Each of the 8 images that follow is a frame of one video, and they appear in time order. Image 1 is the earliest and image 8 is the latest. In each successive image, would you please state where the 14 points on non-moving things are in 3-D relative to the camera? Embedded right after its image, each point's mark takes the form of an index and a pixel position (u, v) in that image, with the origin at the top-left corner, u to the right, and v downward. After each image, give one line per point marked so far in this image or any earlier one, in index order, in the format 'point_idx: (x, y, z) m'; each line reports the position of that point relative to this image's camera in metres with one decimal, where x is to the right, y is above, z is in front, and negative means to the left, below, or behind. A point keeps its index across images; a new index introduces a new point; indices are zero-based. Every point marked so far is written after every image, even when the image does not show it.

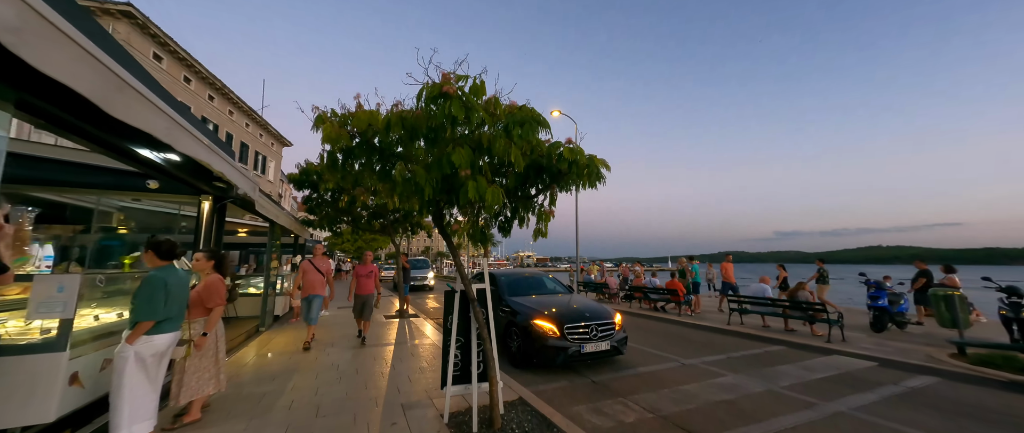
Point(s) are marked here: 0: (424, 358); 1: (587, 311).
0: (-1.7, -2.7, +6.2) m
1: (+1.4, -1.8, +6.1) m
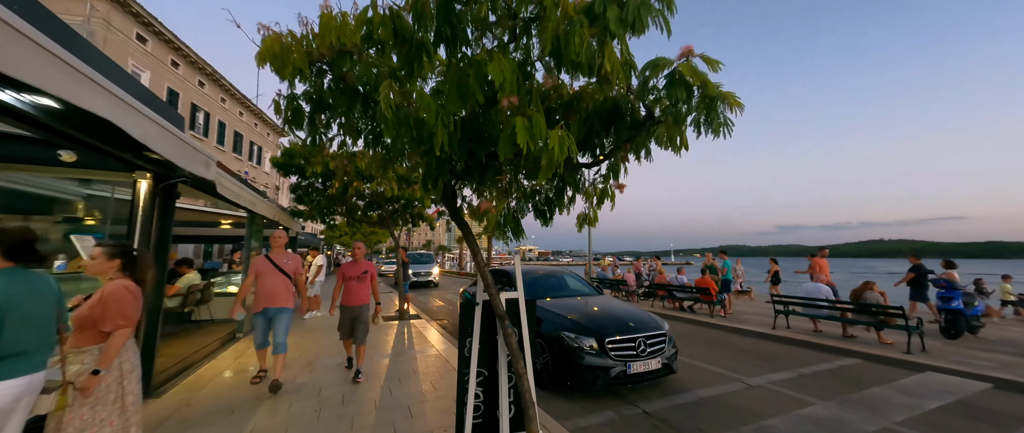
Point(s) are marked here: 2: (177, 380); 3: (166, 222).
0: (-1.3, -2.5, +5.0) m
1: (+1.8, -1.6, +4.9) m
2: (-4.9, -2.4, +4.8) m
3: (-4.6, -0.1, +4.3) m
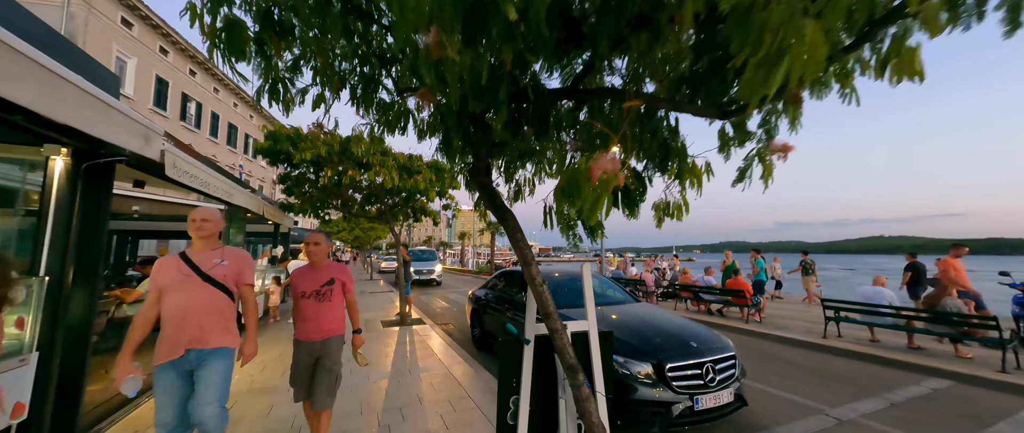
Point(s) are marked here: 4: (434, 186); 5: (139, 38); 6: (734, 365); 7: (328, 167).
0: (-0.9, -2.4, +4.1) m
1: (+2.2, -1.5, +3.9) m
2: (-4.5, -2.3, +3.8) m
3: (-4.2, 0.0, +3.3) m
4: (-2.0, +0.8, +8.5) m
5: (-22.3, +10.7, +19.5) m
6: (+2.6, -1.7, +3.8) m
7: (-4.3, +1.2, +7.6) m
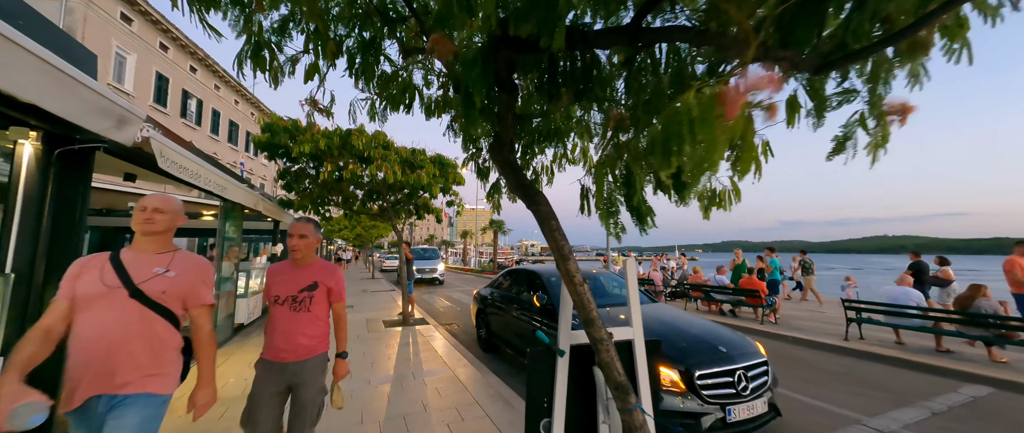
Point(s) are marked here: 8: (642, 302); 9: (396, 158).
0: (-0.8, -2.3, +3.8) m
1: (+2.3, -1.4, +3.6) m
2: (-4.4, -2.2, +3.5) m
3: (-4.1, +0.1, +3.0) m
4: (-1.9, +0.9, +8.2) m
5: (-22.1, +10.8, +19.3) m
6: (+2.7, -1.7, +3.5) m
7: (-4.1, +1.3, +7.3) m
8: (+2.2, -1.4, +5.5) m
9: (-2.7, +1.4, +7.5) m
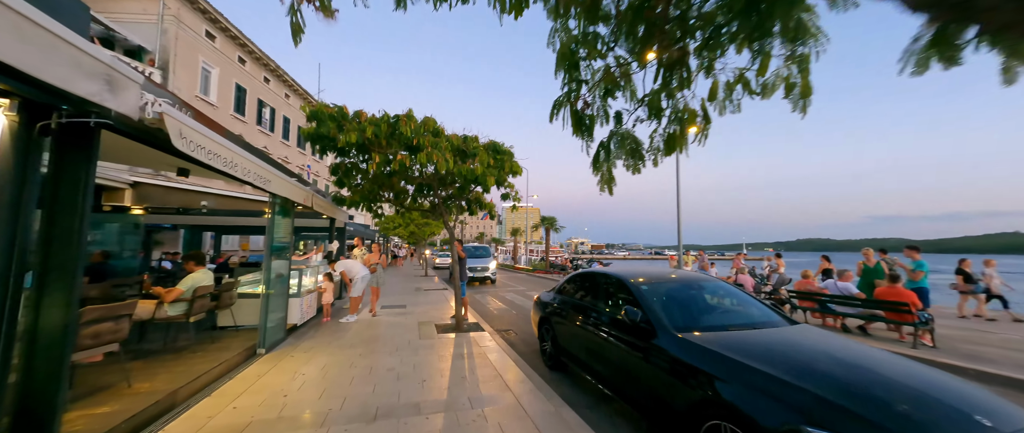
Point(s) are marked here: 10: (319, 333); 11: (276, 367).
0: (0.0, -2.2, +2.8) m
1: (+3.0, -1.3, +2.2) m
2: (-3.6, -2.1, +3.1) m
3: (-3.4, +0.2, +2.5) m
4: (-0.4, +1.0, +7.3) m
5: (-18.9, +10.8, +21.1) m
6: (+3.4, -1.5, +2.0) m
7: (-2.8, +1.3, +6.7) m
8: (+3.2, -1.3, +4.0) m
9: (-1.4, +1.5, +6.7) m
10: (-4.4, -2.6, +7.3) m
11: (-3.7, -2.4, +5.1) m
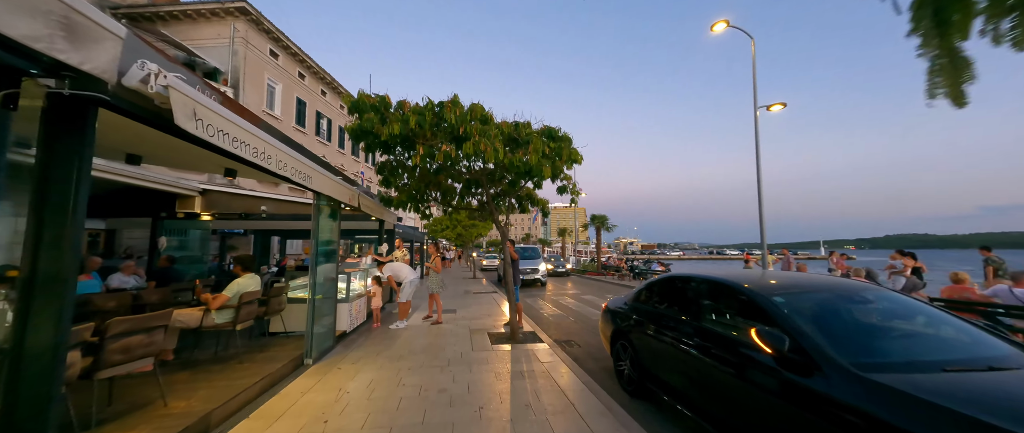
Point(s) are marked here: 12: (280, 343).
0: (+0.6, -2.1, +1.9) m
1: (+3.5, -1.1, +0.9) m
2: (-2.9, -2.1, +2.6) m
3: (-2.8, +0.2, +2.0) m
4: (+0.7, +1.1, +6.4) m
5: (-16.0, +10.4, +22.6) m
6: (+3.9, -1.3, +0.6) m
7: (-1.7, +1.4, +6.1) m
8: (+3.9, -1.1, +2.7) m
9: (-0.3, +1.5, +6.0) m
10: (-3.1, -2.6, +6.9) m
11: (-2.7, -2.4, +4.6) m
12: (-4.1, -2.2, +5.7) m
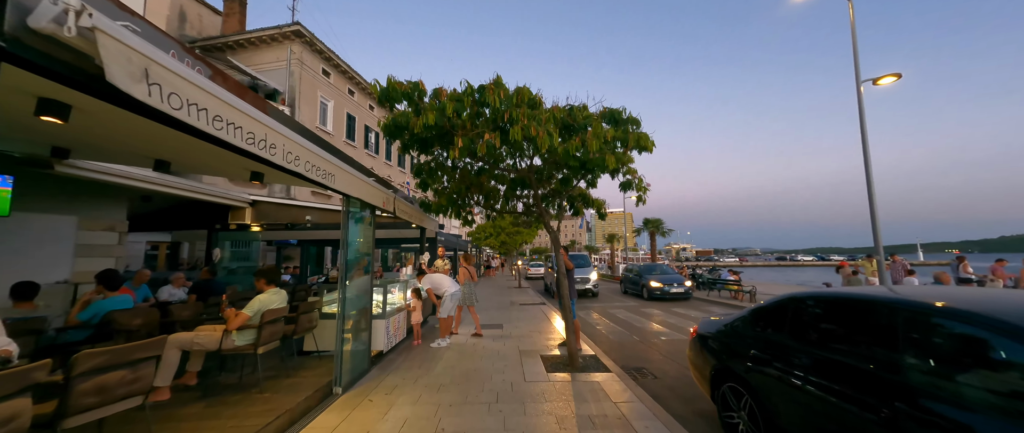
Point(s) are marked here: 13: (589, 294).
0: (+1.0, -2.0, +0.7) m
1: (+3.7, -0.9, -0.7) m
2: (-2.4, -2.1, +1.9) m
3: (-2.4, +0.2, +1.3) m
4: (+1.6, +1.1, +5.3) m
5: (-13.0, +9.7, +23.7) m
6: (+4.1, -1.2, -1.0) m
7: (-0.9, +1.3, +5.3) m
8: (+4.4, -1.0, +1.1) m
9: (+0.6, +1.5, +5.0) m
10: (-2.0, -2.7, +6.2) m
11: (-2.0, -2.4, +3.9) m
12: (-3.2, -2.3, +5.1) m
13: (+3.8, -3.8, +16.3) m
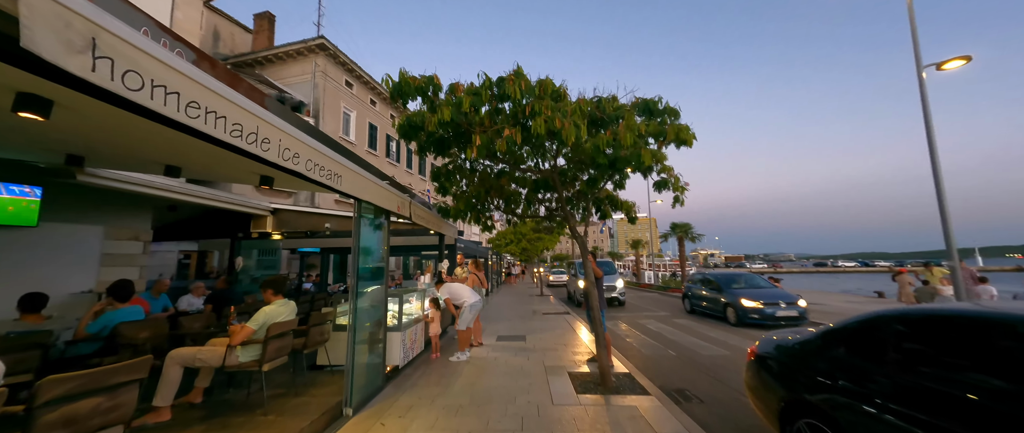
0: (+1.1, -2.0, +0.1) m
1: (+3.7, -0.8, -1.4) m
2: (-2.2, -2.2, +1.5) m
3: (-2.3, +0.2, +1.0) m
4: (+1.9, +1.0, +4.7) m
5: (-11.6, +9.1, +24.2) m
6: (+4.0, -1.0, -1.7) m
7: (-0.5, +1.2, +4.9) m
8: (+4.4, -0.9, +0.3) m
9: (+0.9, +1.5, +4.5) m
10: (-1.6, -2.8, +5.8) m
11: (-1.7, -2.5, +3.5) m
12: (-2.8, -2.4, +4.8) m
13: (+4.8, -4.1, +15.5) m
